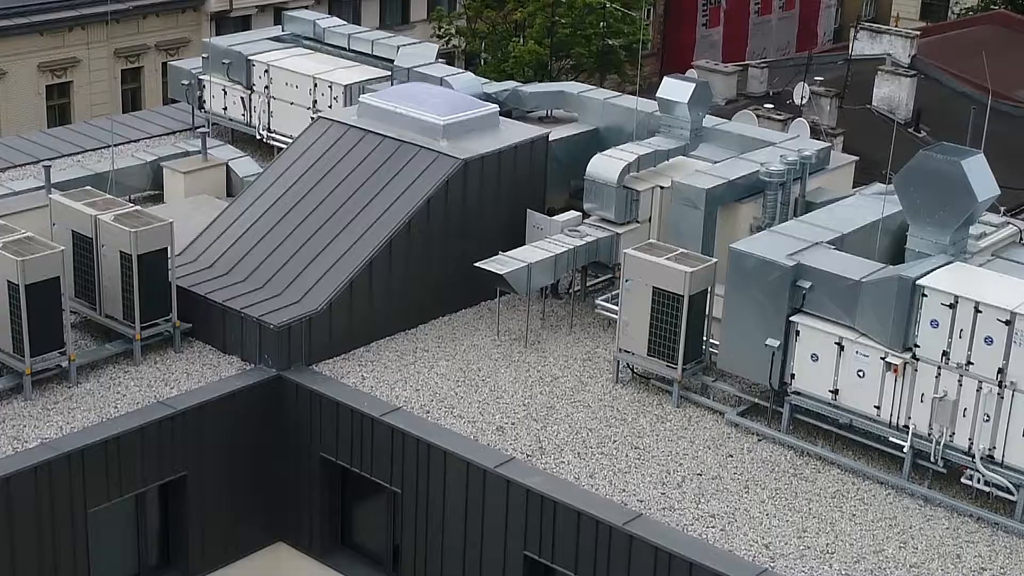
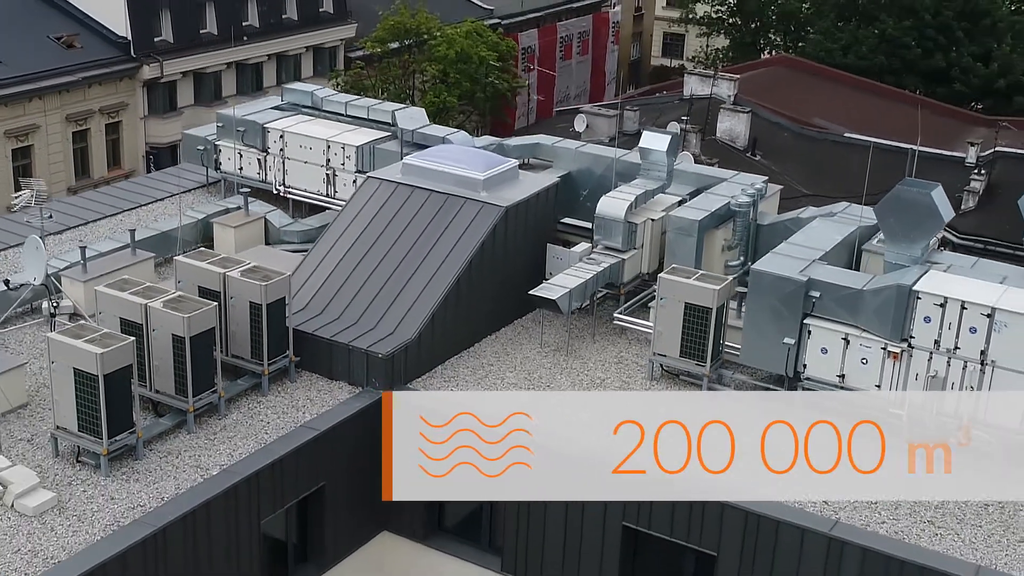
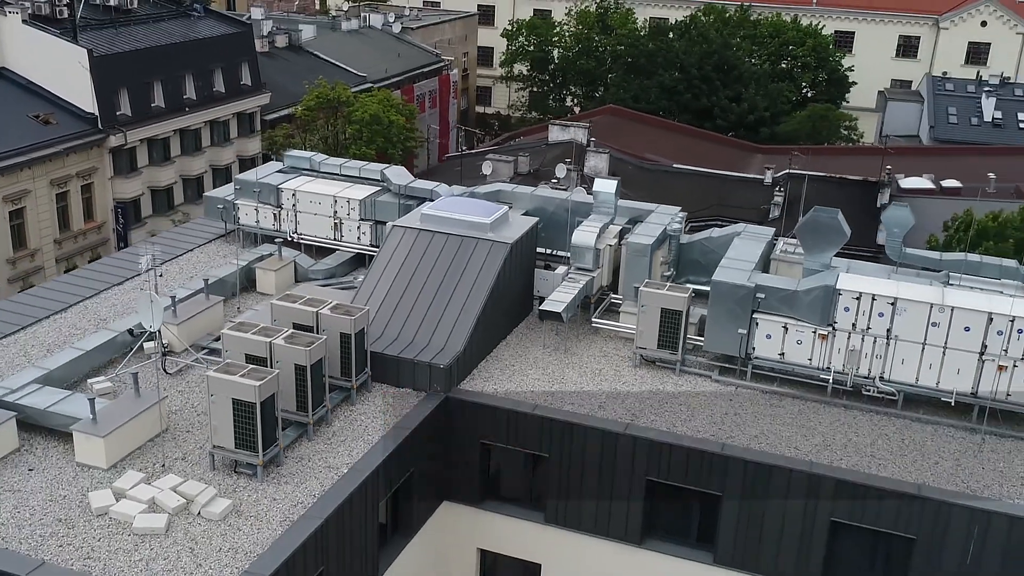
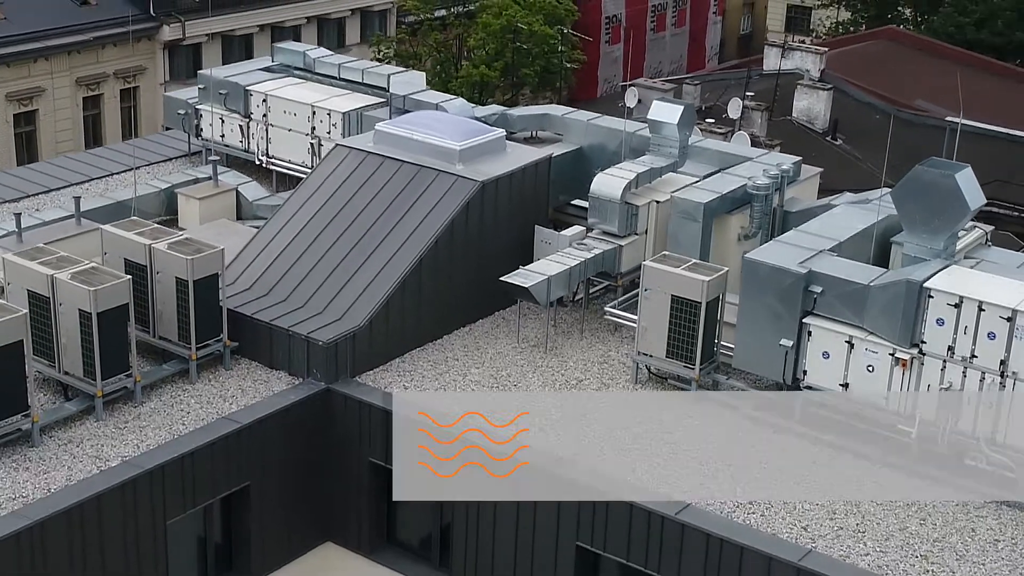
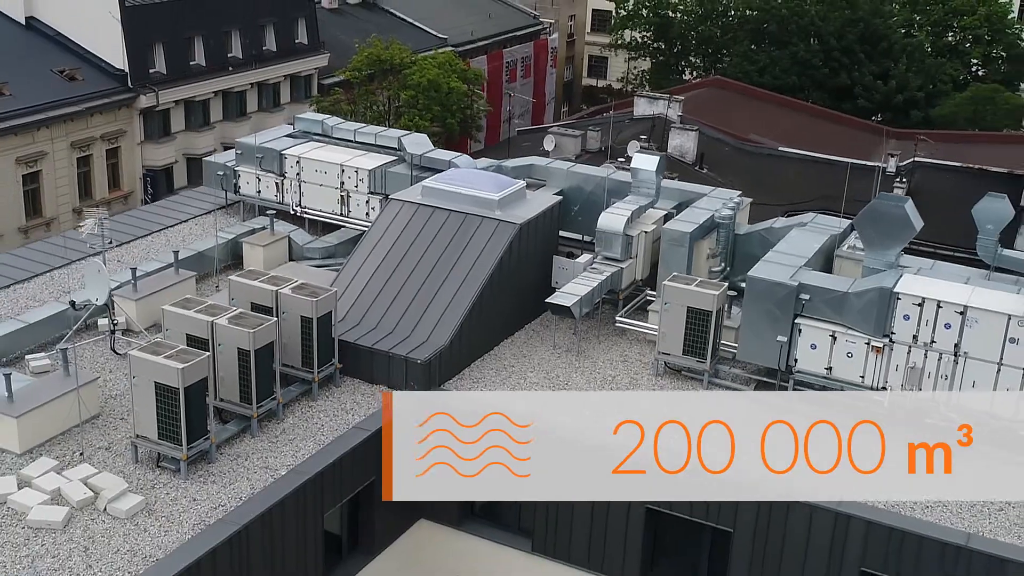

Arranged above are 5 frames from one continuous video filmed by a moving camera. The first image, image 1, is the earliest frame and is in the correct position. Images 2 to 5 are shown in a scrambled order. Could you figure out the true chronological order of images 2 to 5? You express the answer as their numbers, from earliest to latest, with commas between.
4, 2, 5, 3
